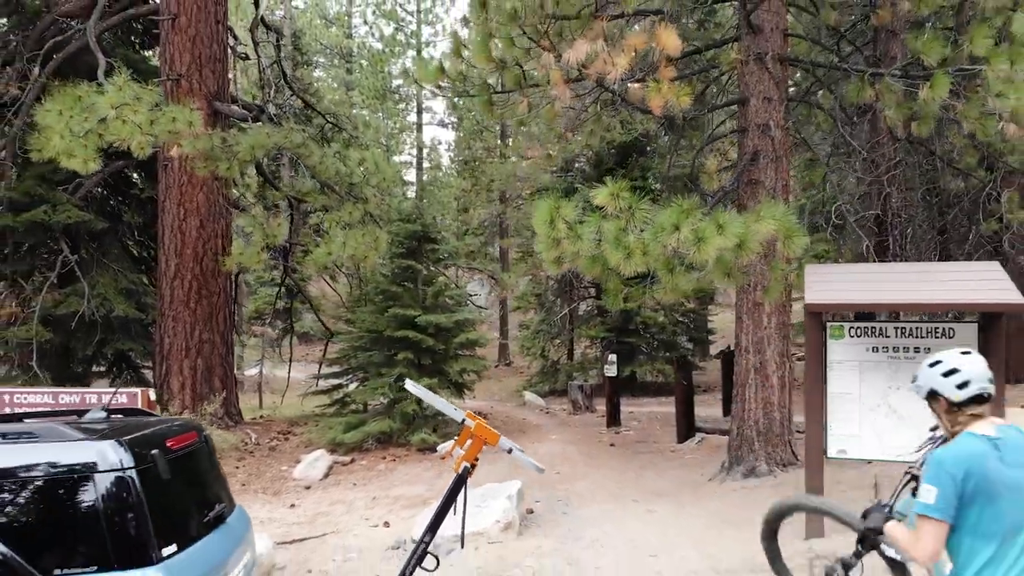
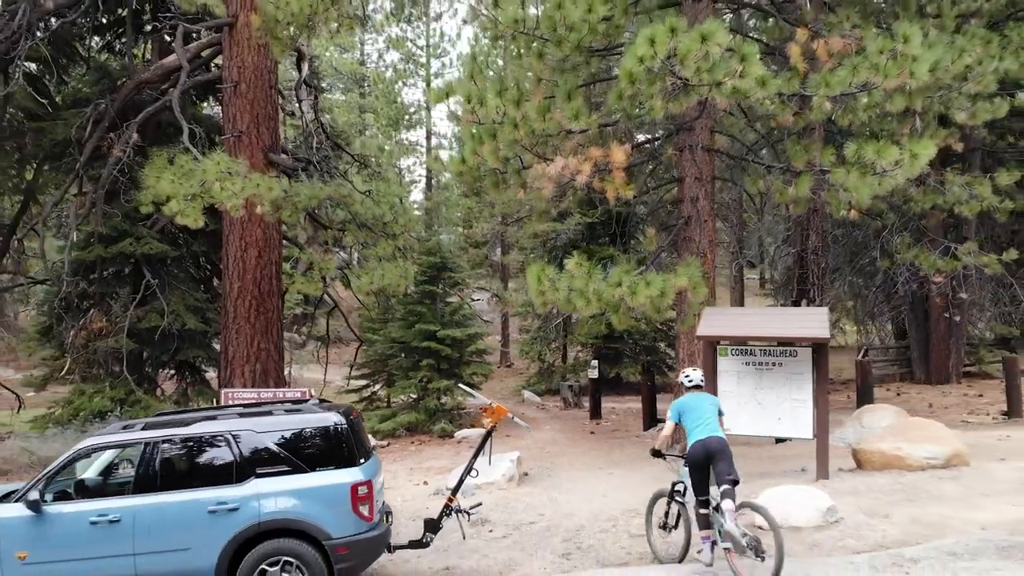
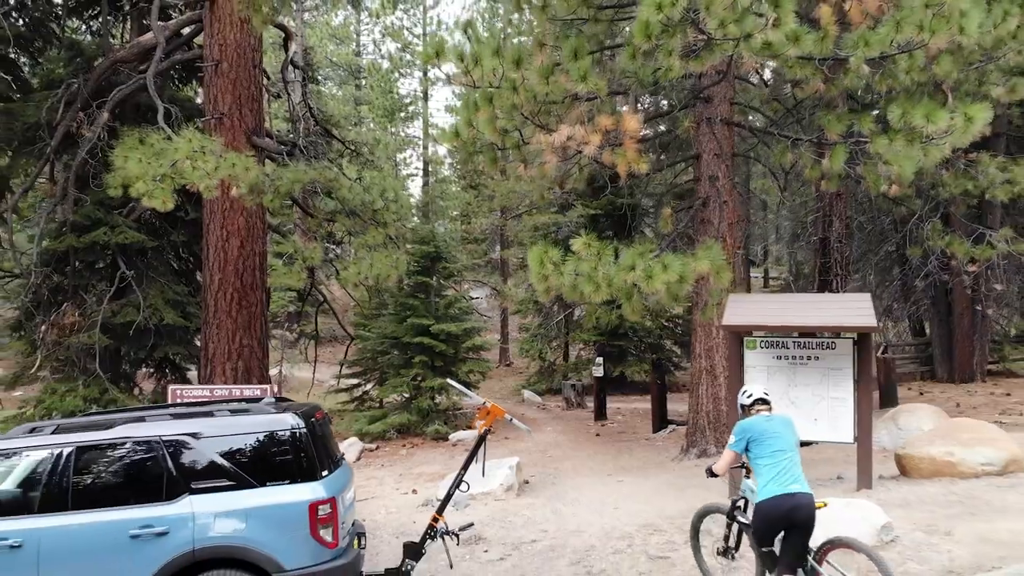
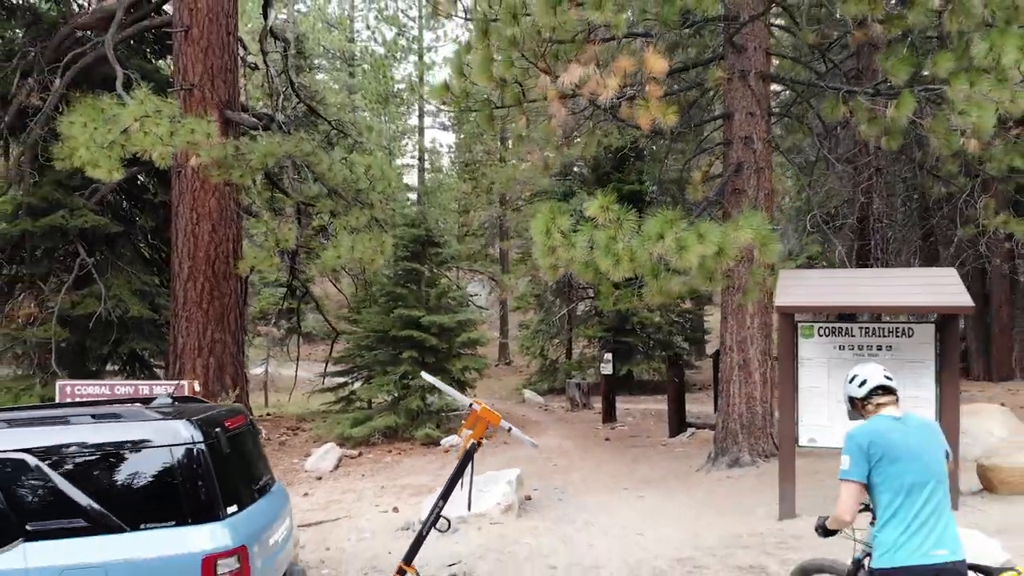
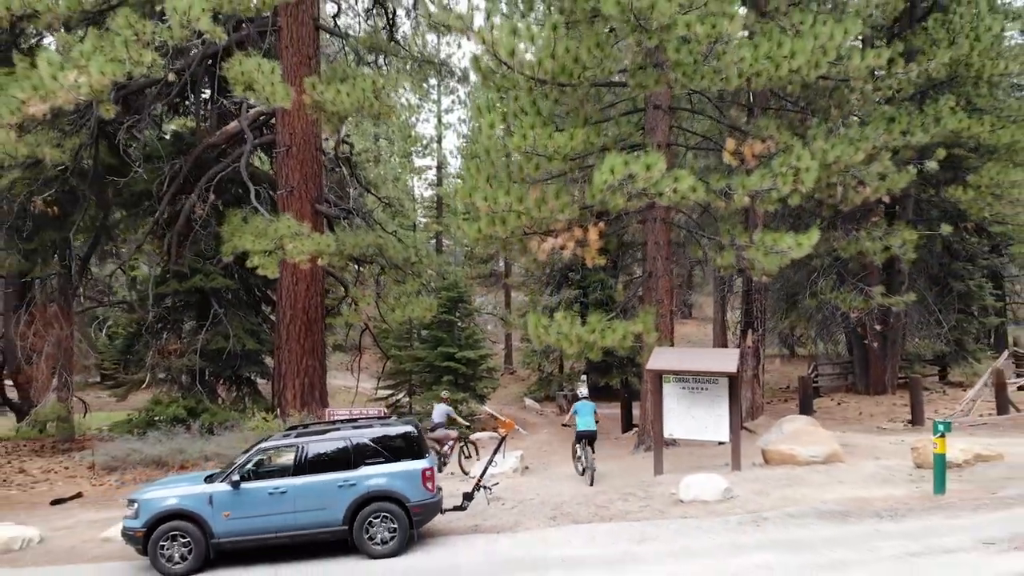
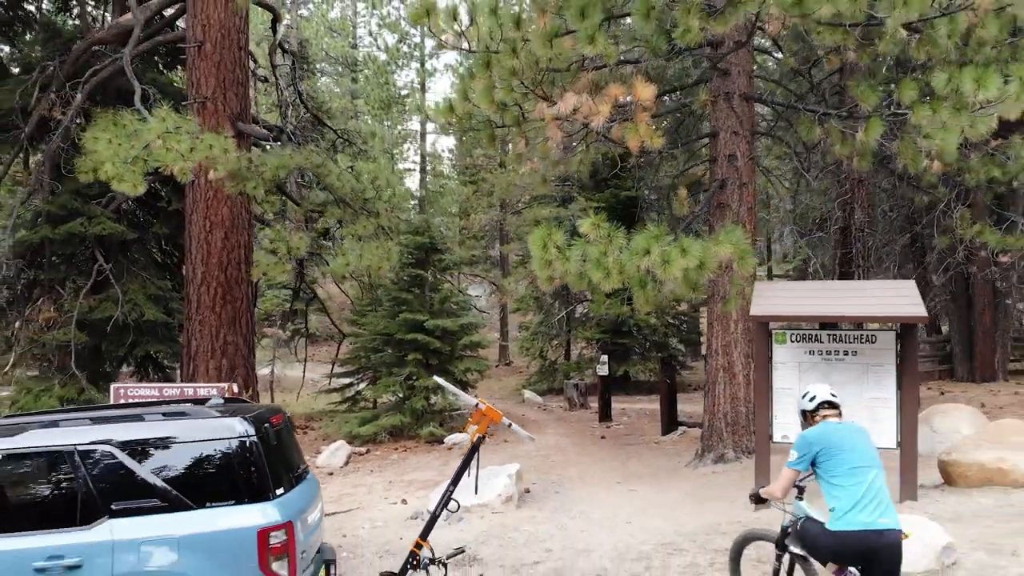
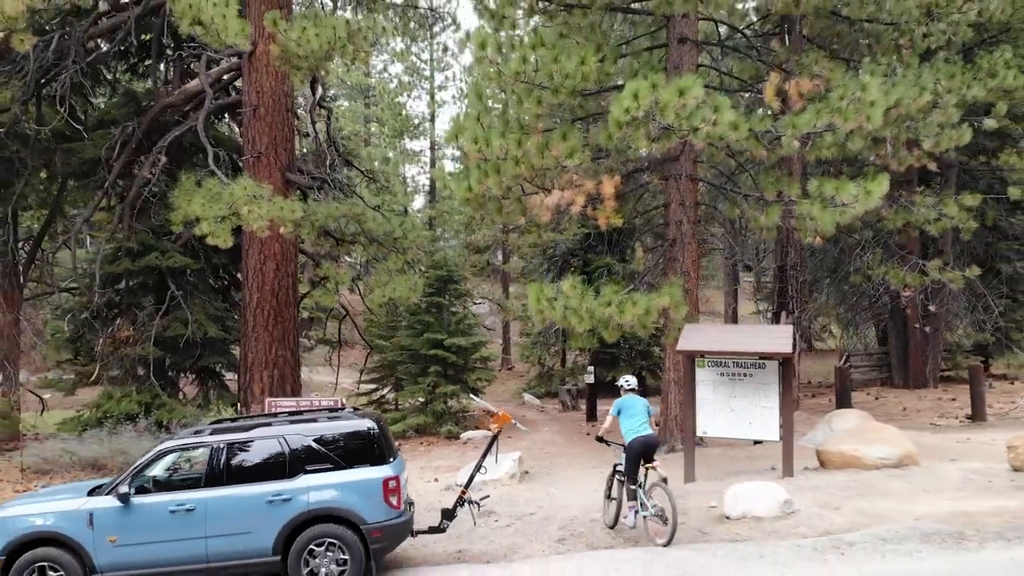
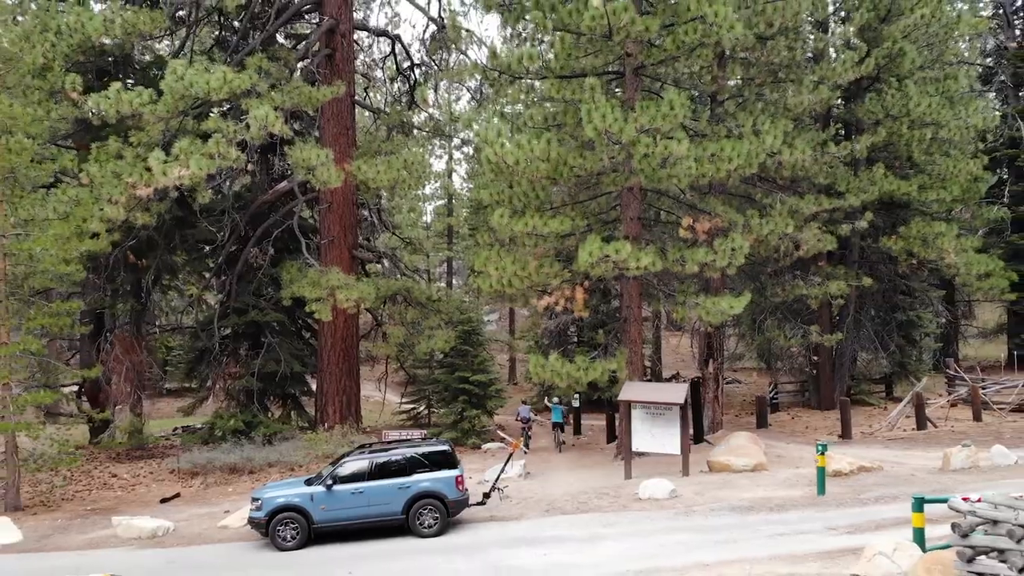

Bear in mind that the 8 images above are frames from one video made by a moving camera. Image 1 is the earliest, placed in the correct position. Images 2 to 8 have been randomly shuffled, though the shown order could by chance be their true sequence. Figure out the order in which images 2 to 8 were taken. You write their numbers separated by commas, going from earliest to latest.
4, 6, 3, 2, 7, 5, 8
